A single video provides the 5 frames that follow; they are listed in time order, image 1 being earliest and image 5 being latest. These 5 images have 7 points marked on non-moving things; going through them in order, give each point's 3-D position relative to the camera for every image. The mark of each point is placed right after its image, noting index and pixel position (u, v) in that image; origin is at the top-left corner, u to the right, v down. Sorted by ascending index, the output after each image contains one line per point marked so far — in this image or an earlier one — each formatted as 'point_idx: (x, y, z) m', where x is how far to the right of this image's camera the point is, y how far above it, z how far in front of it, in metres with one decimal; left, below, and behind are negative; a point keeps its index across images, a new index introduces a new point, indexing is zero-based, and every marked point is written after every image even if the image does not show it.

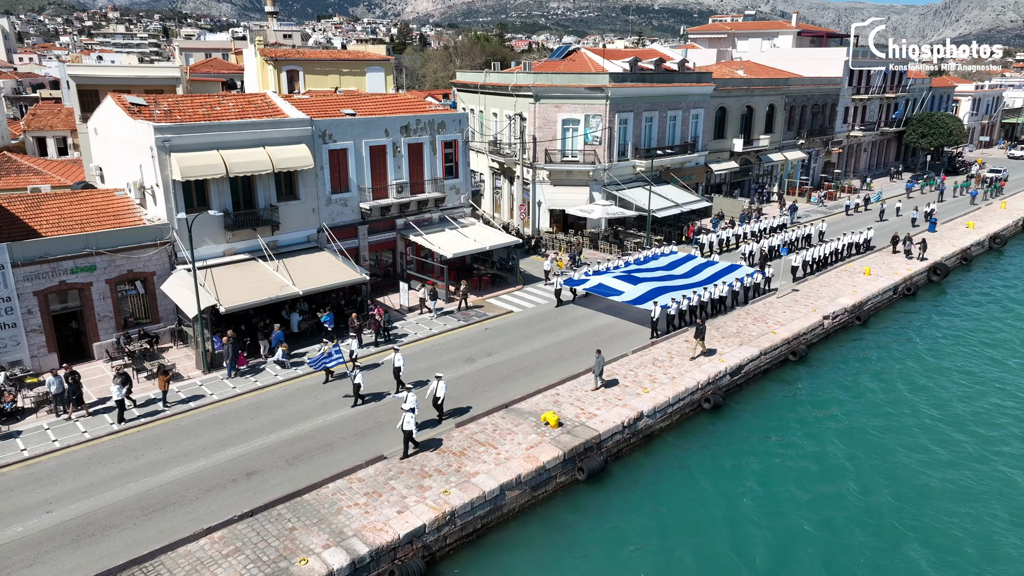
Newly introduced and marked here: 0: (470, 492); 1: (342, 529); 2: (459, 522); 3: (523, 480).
0: (-1.1, -5.4, +18.8) m
1: (-4.1, -5.8, +17.2) m
2: (-1.4, -6.0, +18.4) m
3: (+0.3, -5.3, +19.8) m
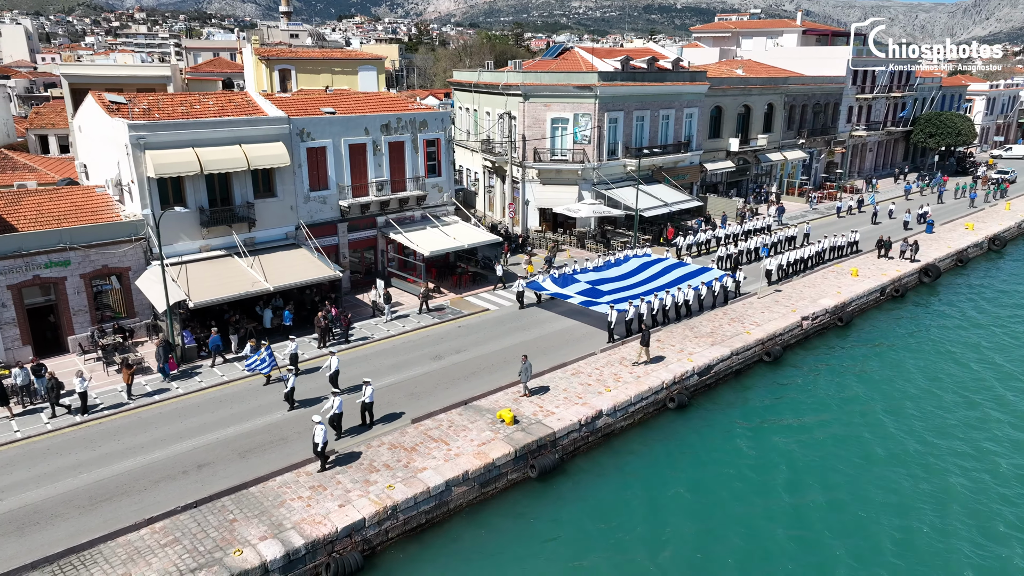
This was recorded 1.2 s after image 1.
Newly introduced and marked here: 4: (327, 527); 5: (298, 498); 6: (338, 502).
0: (-2.6, -5.3, +19.0) m
1: (-5.6, -5.7, +17.4) m
2: (-2.9, -5.9, +18.5) m
3: (-1.1, -5.2, +19.9) m
4: (-4.5, -5.8, +17.3) m
5: (-5.5, -5.4, +18.4) m
6: (-4.5, -5.5, +18.3) m
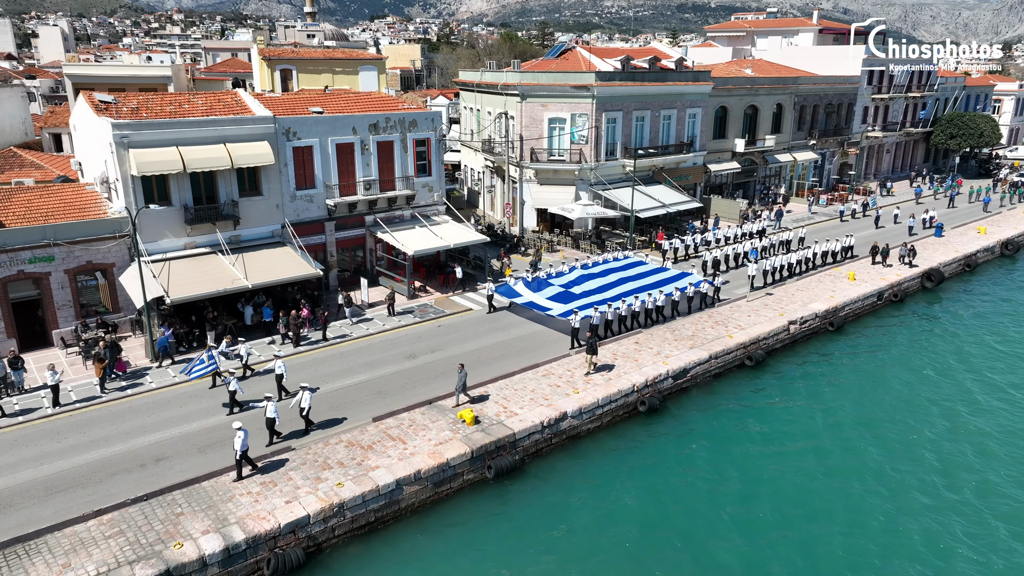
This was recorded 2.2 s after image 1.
0: (-4.0, -5.3, +19.0) m
1: (-7.1, -5.7, +17.6) m
2: (-4.3, -5.9, +18.6) m
3: (-2.5, -5.2, +20.0) m
4: (-5.9, -5.7, +17.5) m
5: (-6.9, -5.3, +18.6) m
6: (-5.9, -5.4, +18.4) m
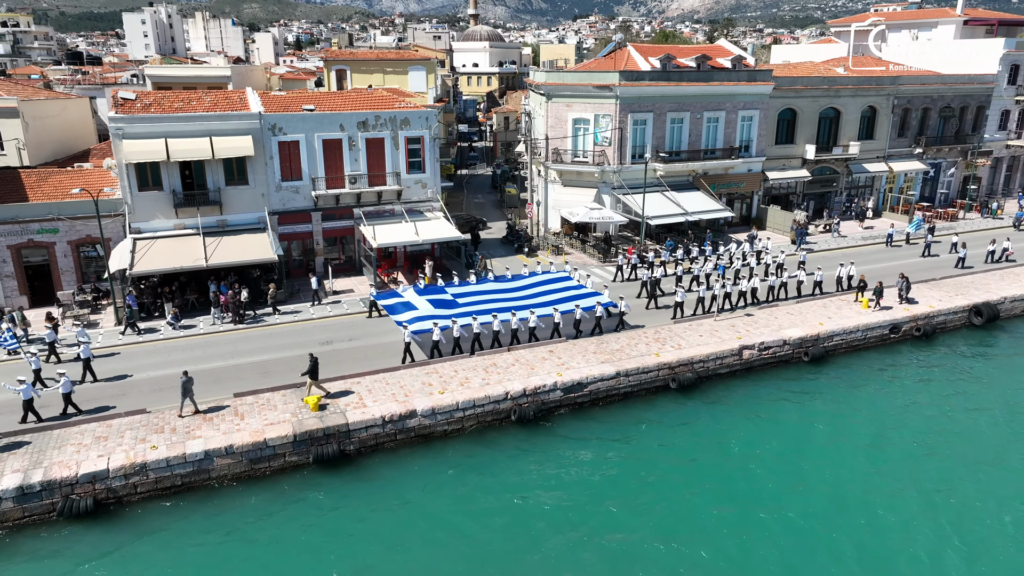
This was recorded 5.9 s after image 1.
0: (-10.0, -4.8, +20.8) m
1: (-13.3, -4.9, +20.3) m
2: (-10.4, -5.4, +20.5) m
3: (-8.3, -4.9, +21.3) m
4: (-12.3, -5.1, +19.8) m
5: (-12.9, -4.6, +21.1) m
6: (-12.0, -4.8, +20.7) m
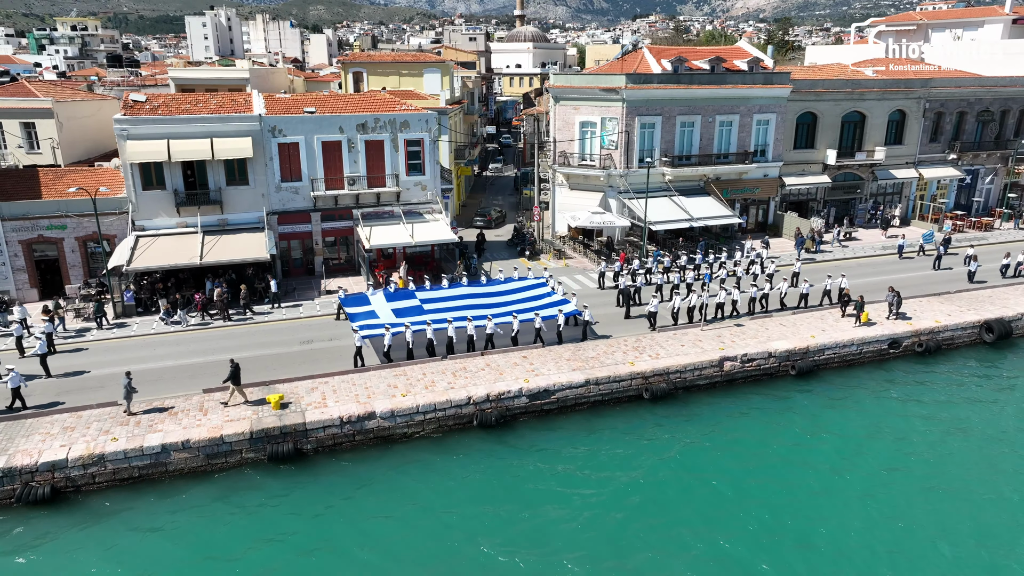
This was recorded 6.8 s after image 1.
0: (-11.6, -4.7, +21.5) m
1: (-15.0, -4.8, +21.2) m
2: (-12.1, -5.3, +21.2) m
3: (-9.9, -4.8, +21.9) m
4: (-14.0, -5.0, +20.7) m
5: (-14.5, -4.5, +22.0) m
6: (-13.6, -4.7, +21.6) m
